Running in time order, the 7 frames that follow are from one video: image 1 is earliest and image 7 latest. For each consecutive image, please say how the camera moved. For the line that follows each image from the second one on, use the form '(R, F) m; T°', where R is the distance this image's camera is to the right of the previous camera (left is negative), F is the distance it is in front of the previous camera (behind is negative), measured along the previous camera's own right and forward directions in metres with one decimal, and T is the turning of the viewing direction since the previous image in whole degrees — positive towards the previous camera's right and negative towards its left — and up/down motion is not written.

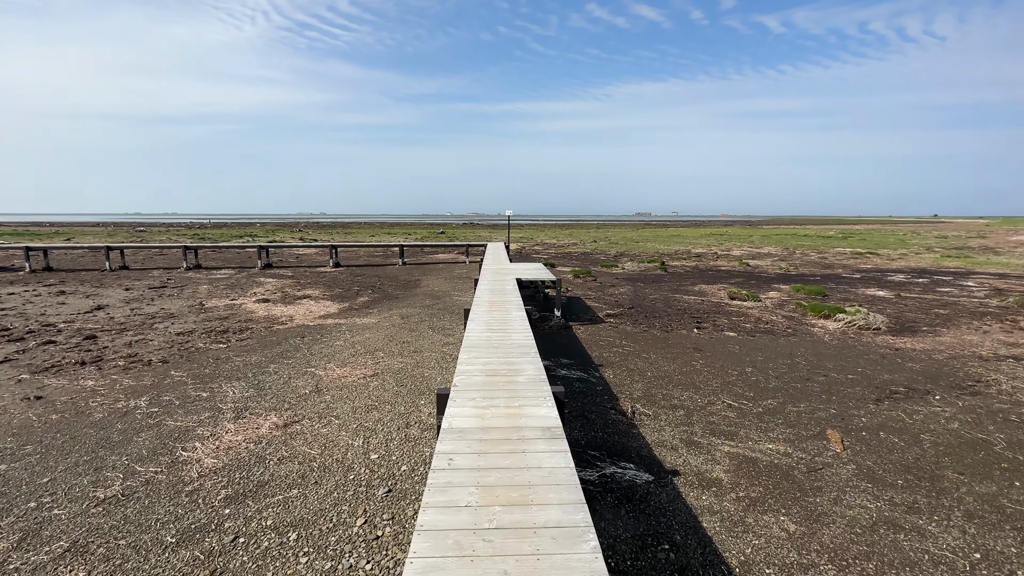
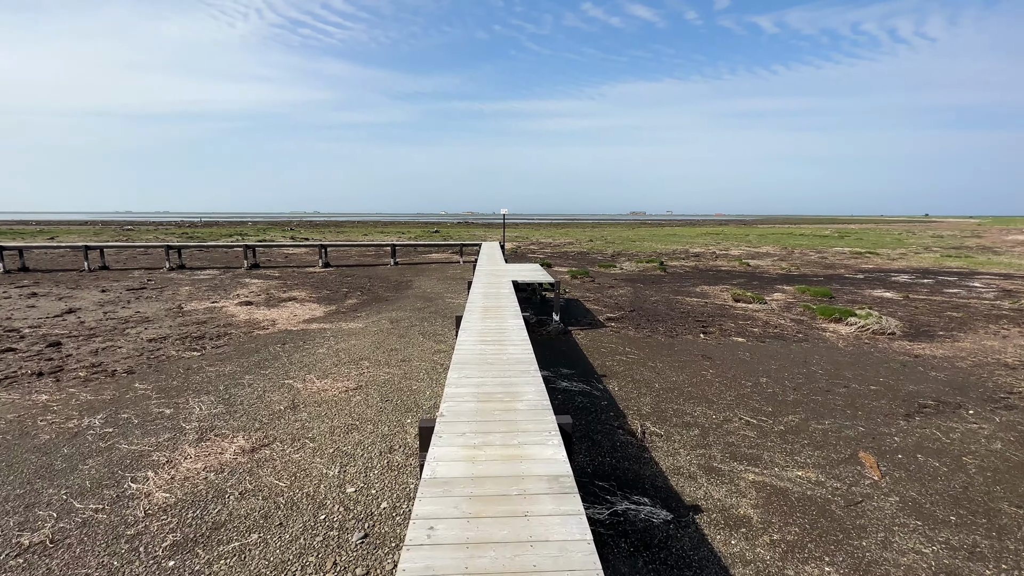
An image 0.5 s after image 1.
(0.0, +0.7) m; +1°
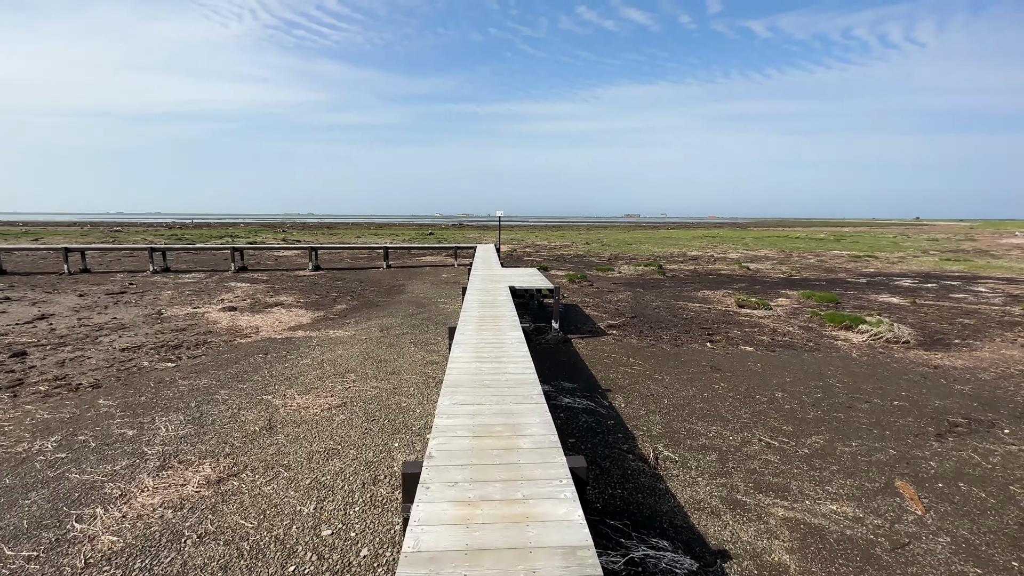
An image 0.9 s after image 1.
(-0.1, +0.6) m; +1°
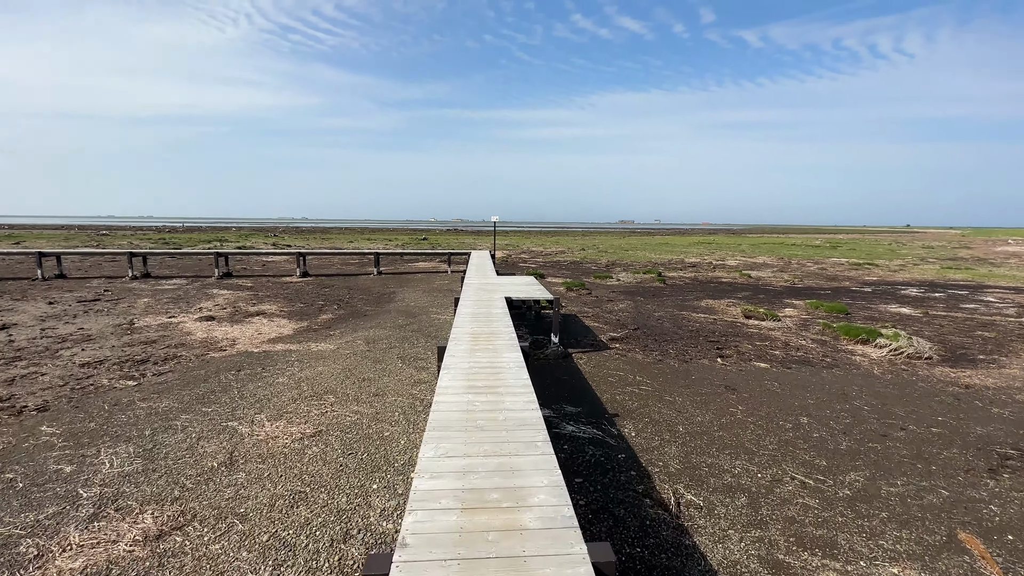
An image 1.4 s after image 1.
(0.0, +0.8) m; +1°
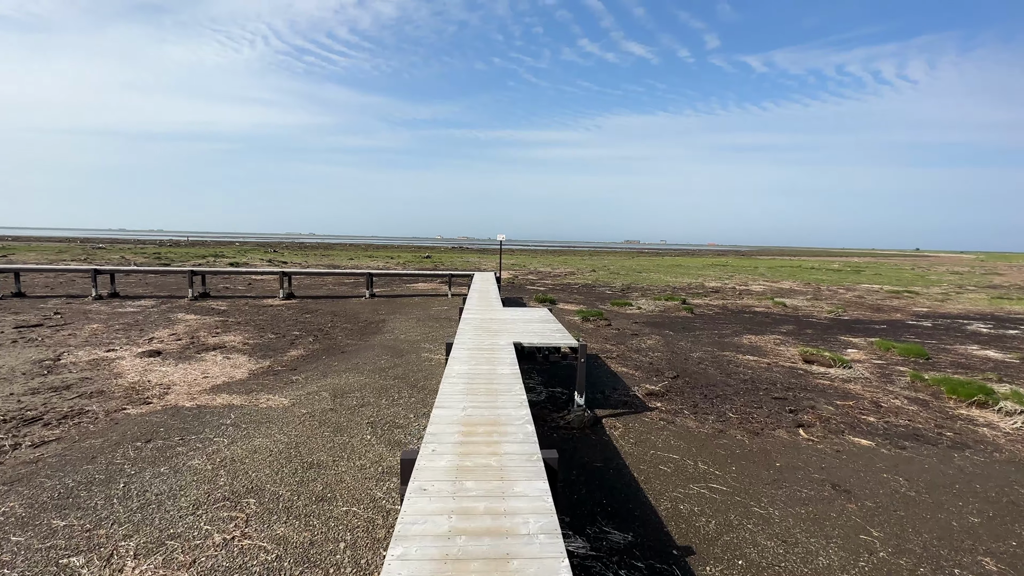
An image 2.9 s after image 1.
(-0.1, +2.6) m; -1°
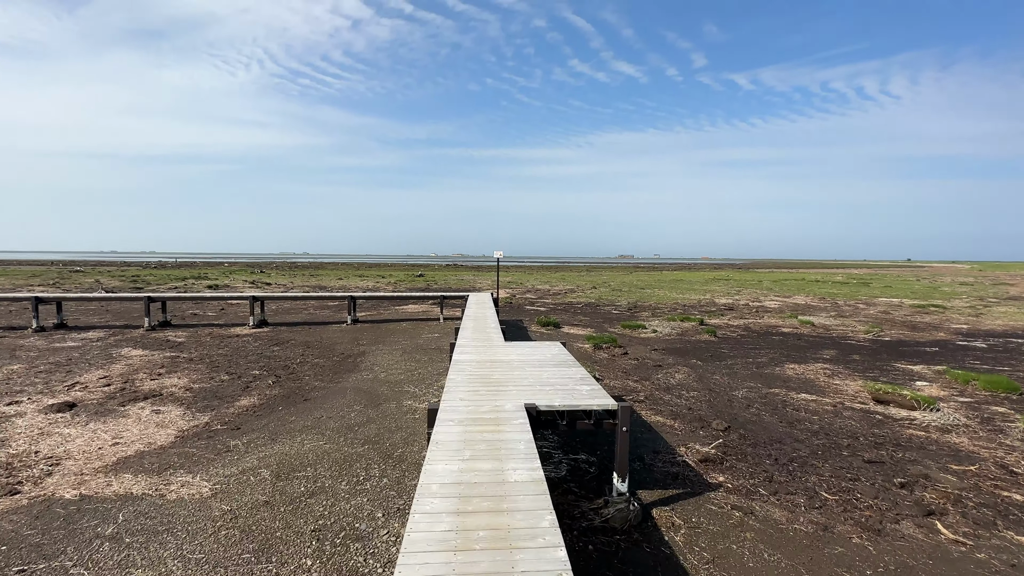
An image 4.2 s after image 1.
(-0.2, +2.3) m; +1°
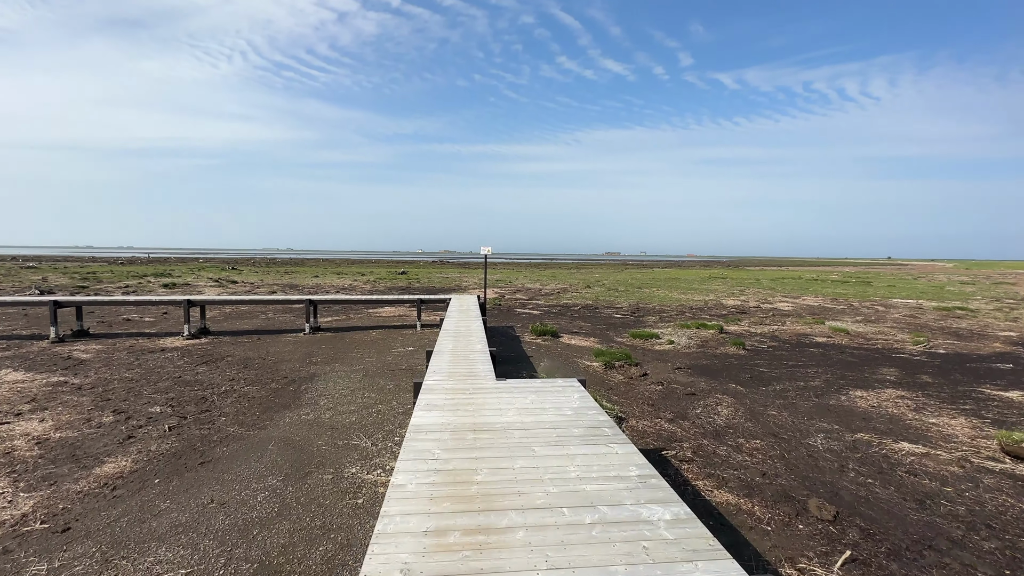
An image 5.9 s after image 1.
(-0.1, +3.1) m; +2°
